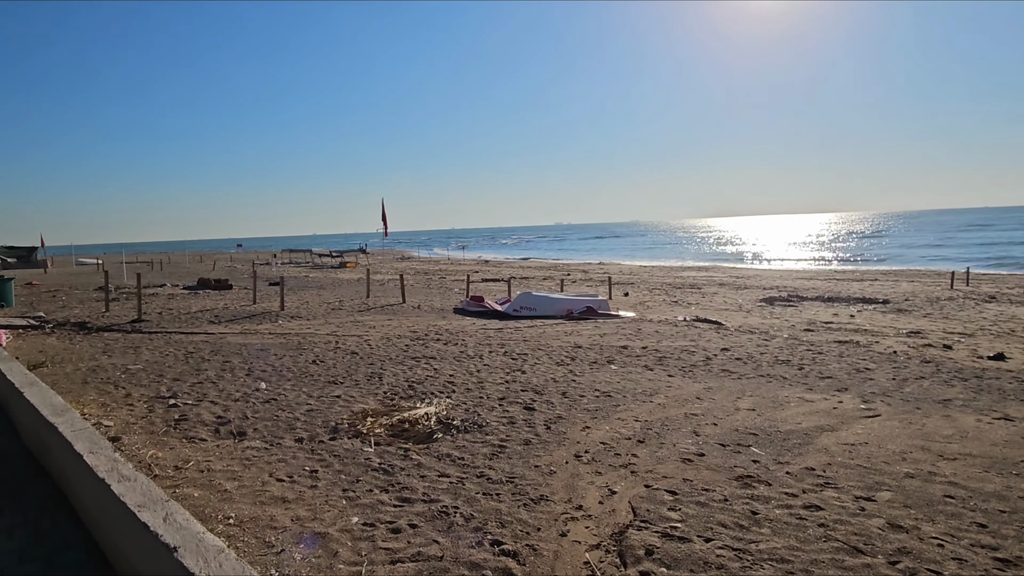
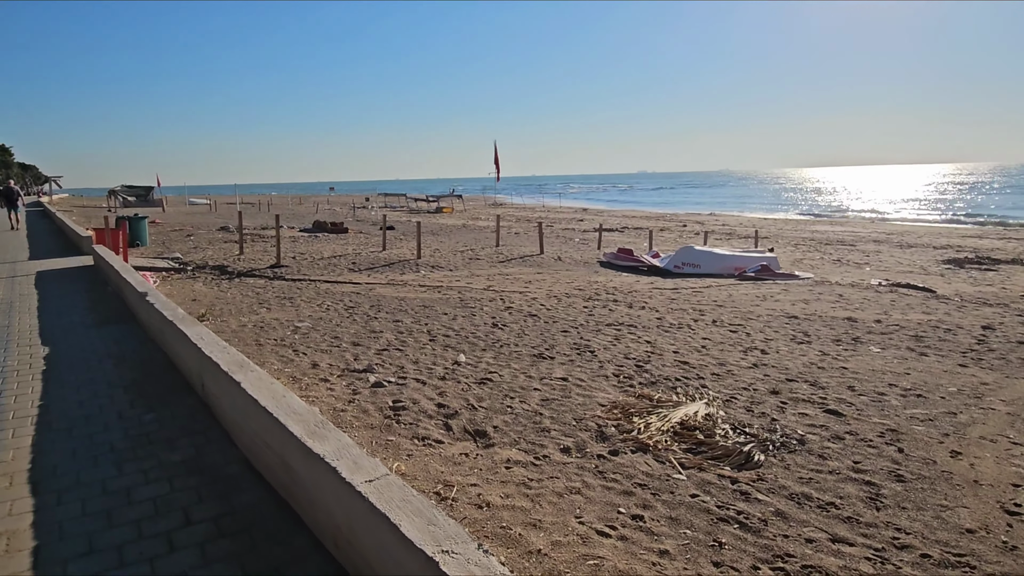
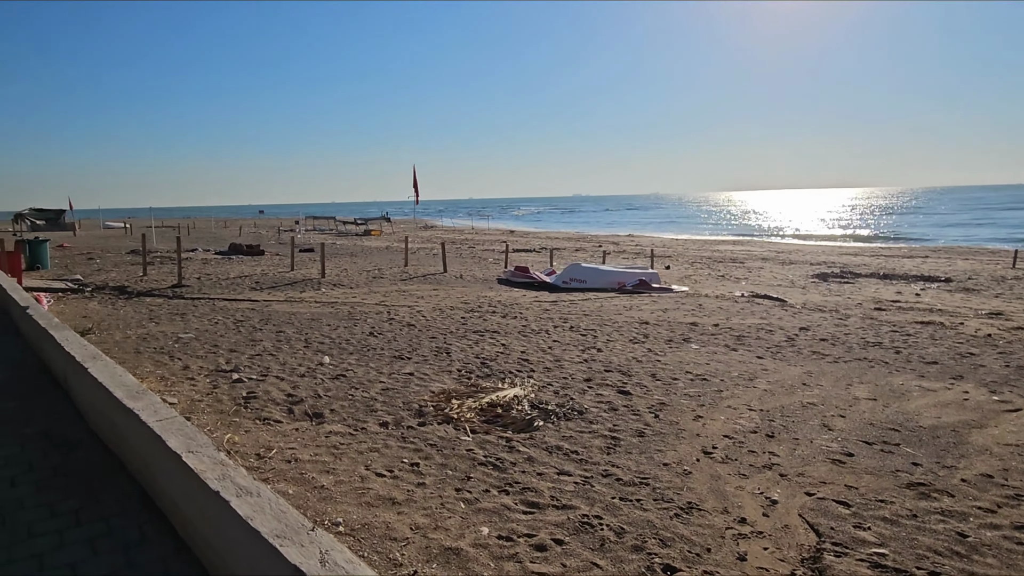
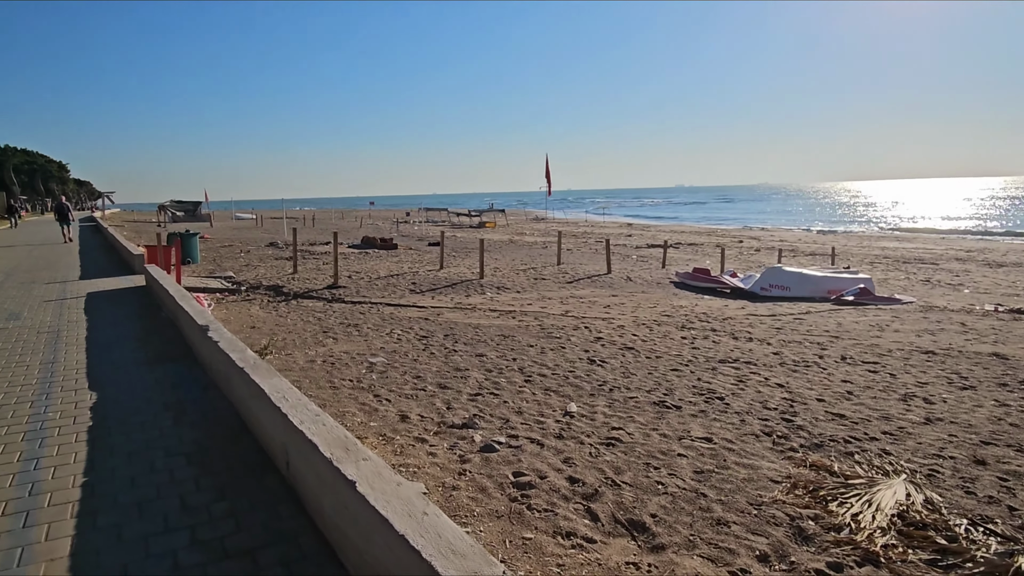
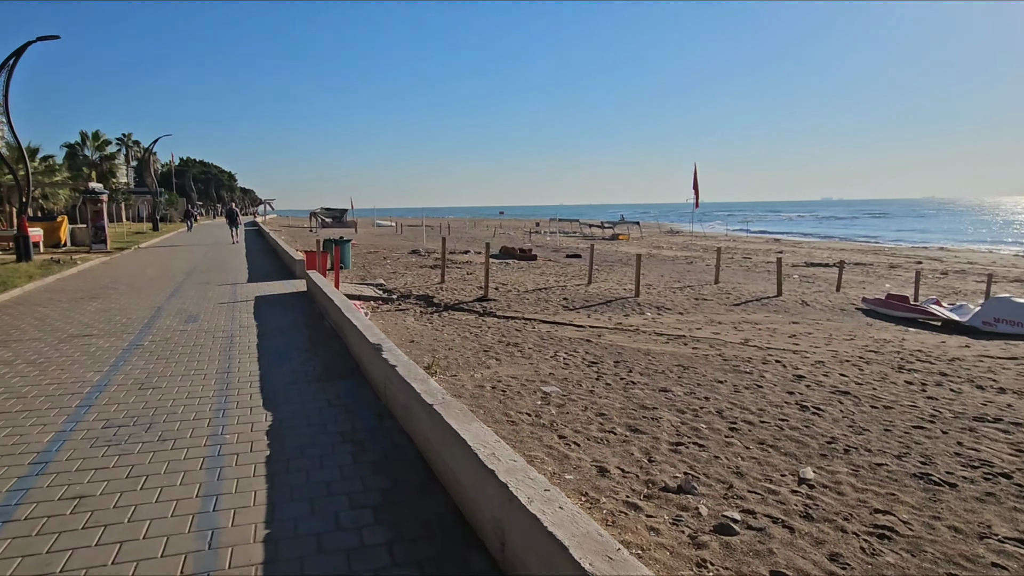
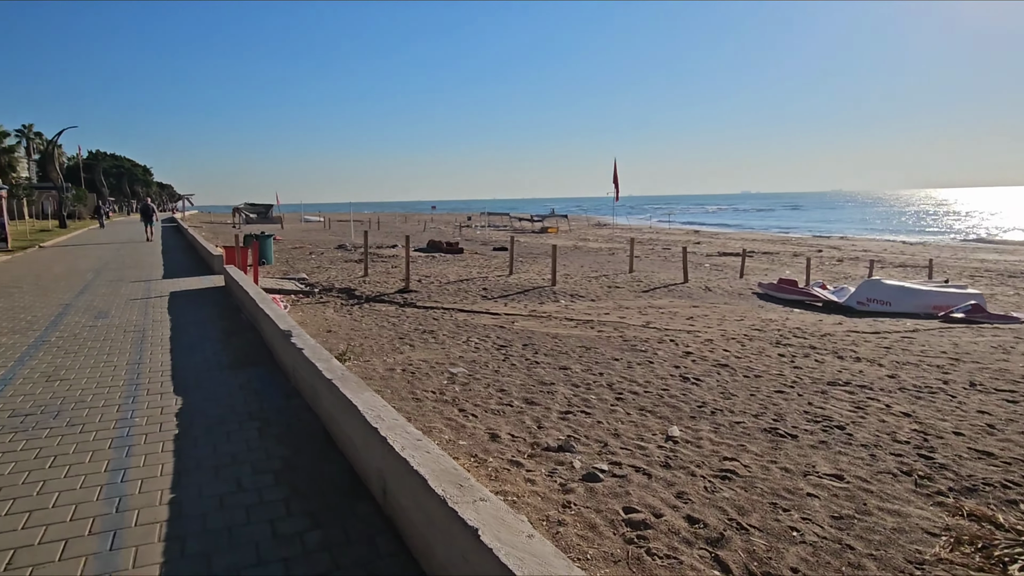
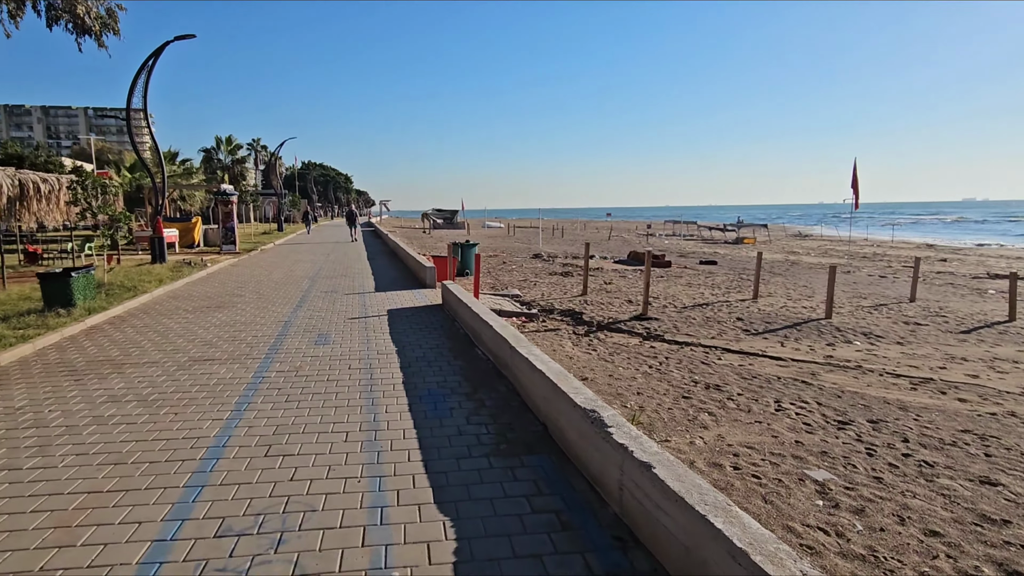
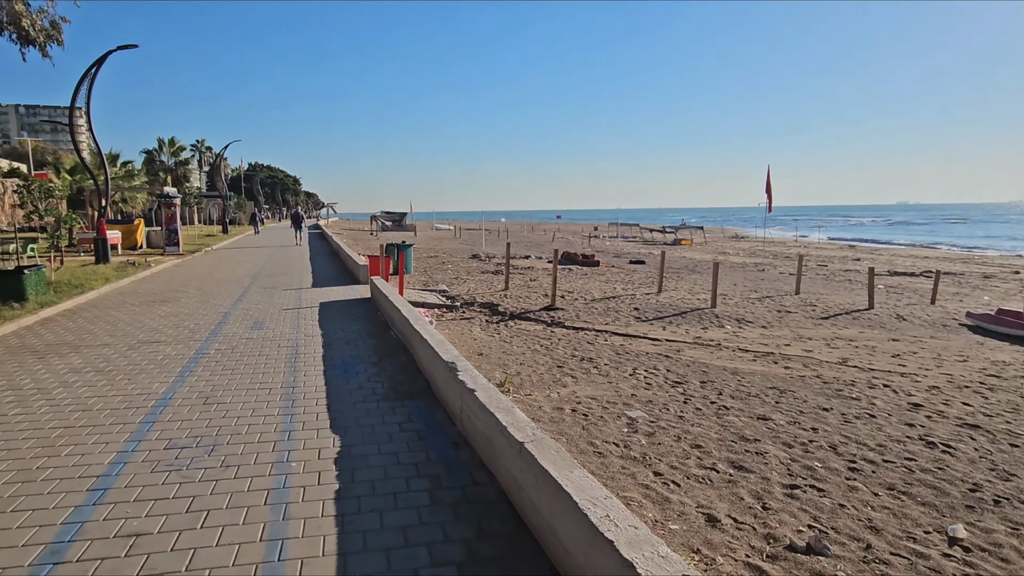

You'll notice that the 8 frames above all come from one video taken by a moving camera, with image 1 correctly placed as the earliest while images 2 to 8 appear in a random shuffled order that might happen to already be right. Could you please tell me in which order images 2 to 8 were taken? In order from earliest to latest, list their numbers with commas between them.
3, 2, 4, 6, 5, 8, 7
